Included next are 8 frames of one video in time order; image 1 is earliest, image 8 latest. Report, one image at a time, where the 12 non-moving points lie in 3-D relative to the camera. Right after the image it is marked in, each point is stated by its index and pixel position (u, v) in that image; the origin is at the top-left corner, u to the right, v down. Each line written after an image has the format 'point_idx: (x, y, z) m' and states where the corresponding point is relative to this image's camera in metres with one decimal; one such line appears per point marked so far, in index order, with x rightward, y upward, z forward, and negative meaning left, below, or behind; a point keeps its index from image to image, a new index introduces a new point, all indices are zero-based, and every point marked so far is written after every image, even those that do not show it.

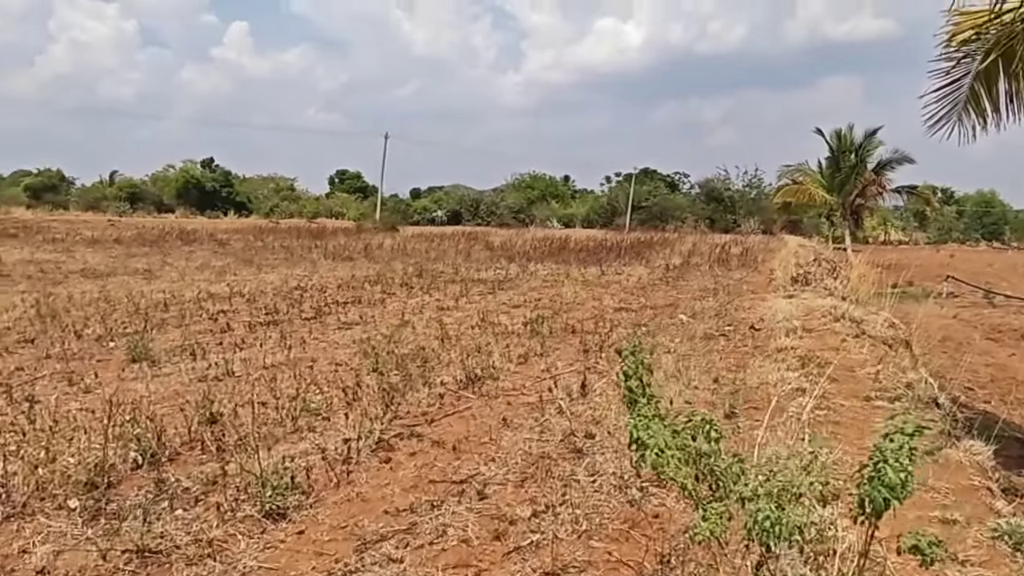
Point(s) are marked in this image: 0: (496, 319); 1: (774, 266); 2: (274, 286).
0: (-0.2, -0.4, +9.8) m
1: (+6.1, +0.5, +17.8) m
2: (-4.3, 0.0, +14.0) m
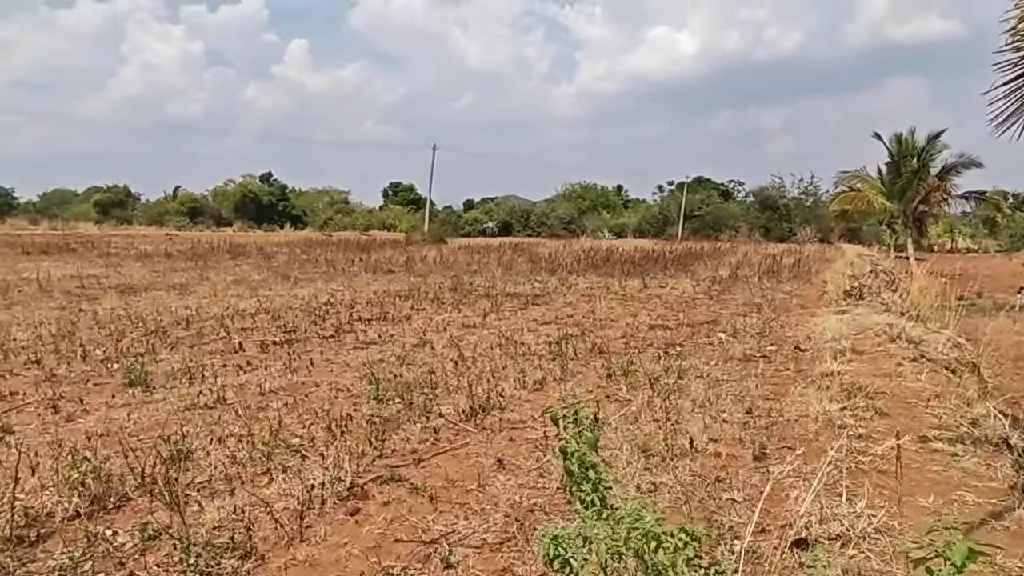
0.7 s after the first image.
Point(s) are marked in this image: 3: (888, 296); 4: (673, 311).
0: (+0.1, -0.6, +9.2) m
1: (+6.9, +0.2, +16.8) m
2: (-3.7, -0.2, +13.7) m
3: (+6.2, -0.1, +12.6) m
4: (+2.5, -0.4, +11.9) m
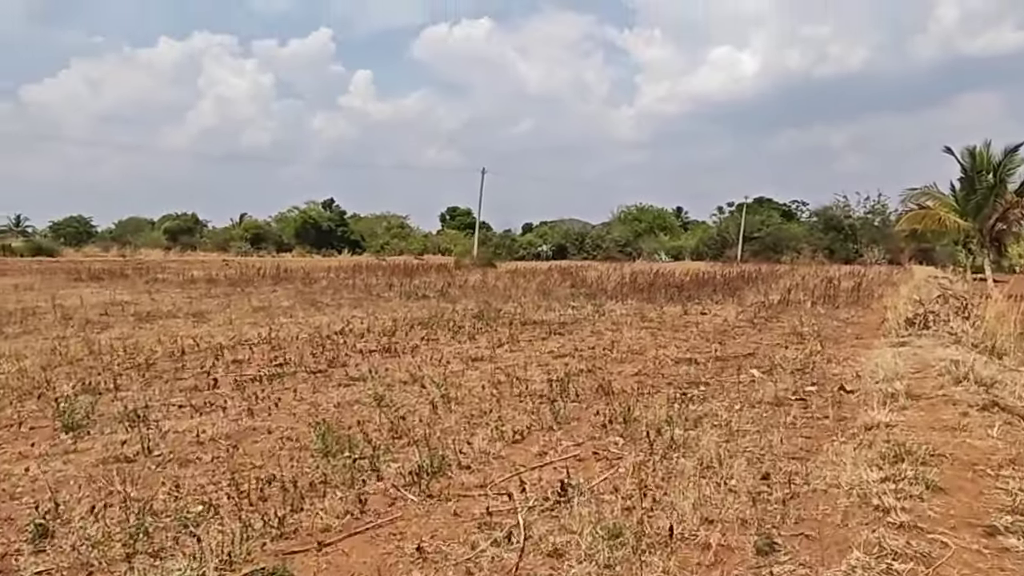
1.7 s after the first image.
0: (+0.1, -0.9, +8.2) m
1: (+7.5, -0.3, +15.3) m
2: (-3.3, -0.7, +13.0) m
3: (+6.5, -0.5, +11.1) m
4: (+2.7, -0.8, +10.7) m
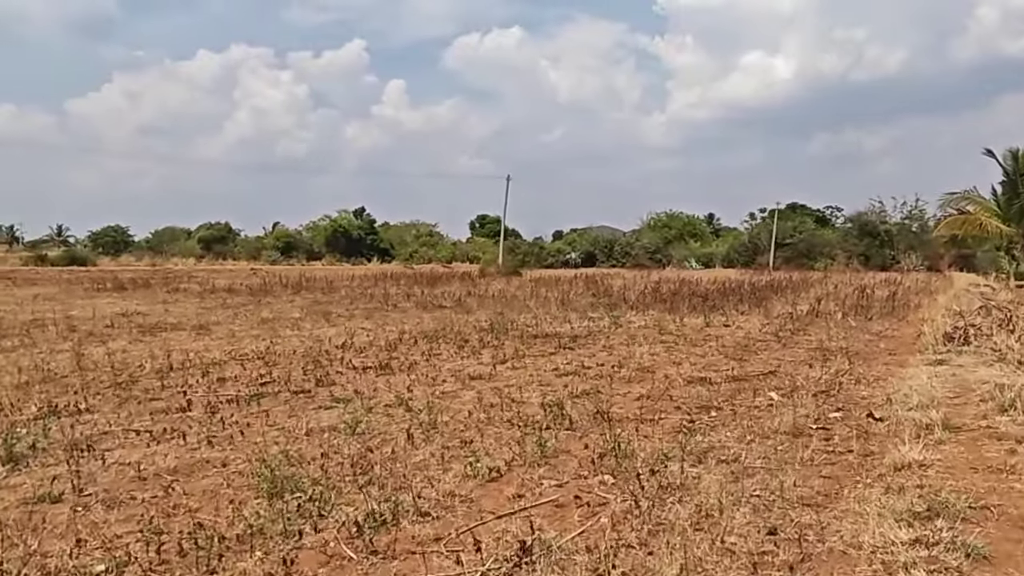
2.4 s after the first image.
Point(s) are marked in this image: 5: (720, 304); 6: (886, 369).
0: (+0.1, -1.1, +7.5) m
1: (+7.8, -0.5, +14.3) m
2: (-3.2, -0.9, +12.5) m
3: (+6.5, -0.7, +10.2) m
4: (+2.8, -0.9, +9.9) m
5: (+5.1, -0.4, +18.7) m
6: (+4.3, -0.9, +8.7) m
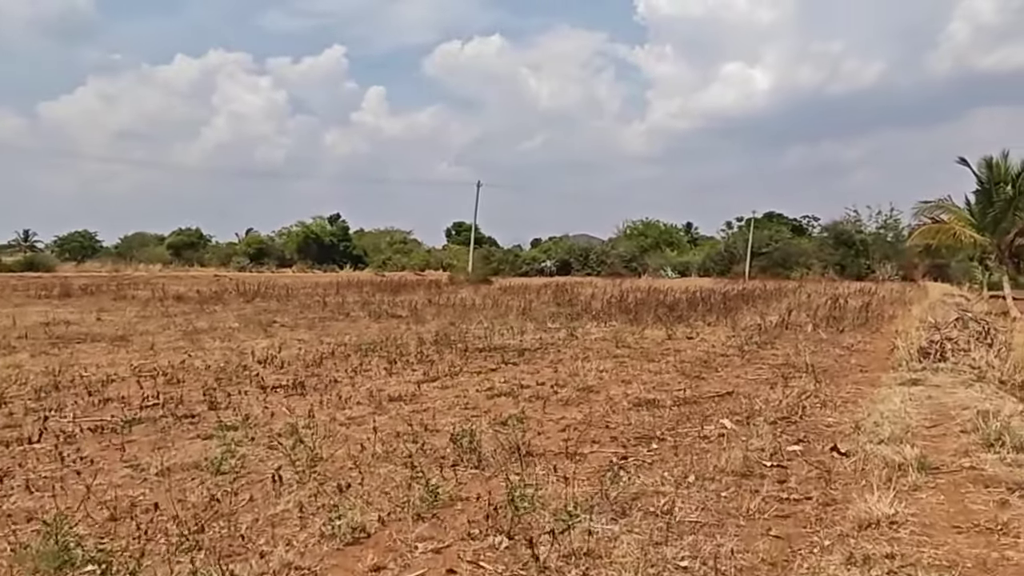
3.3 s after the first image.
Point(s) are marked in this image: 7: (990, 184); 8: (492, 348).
0: (-0.7, -1.2, +6.5) m
1: (+6.8, -0.7, +13.5) m
2: (-4.0, -1.0, +11.3) m
3: (+5.7, -0.8, +9.3) m
4: (+2.0, -1.0, +8.9) m
5: (+4.1, -0.6, +17.8) m
6: (+3.5, -1.0, +7.8) m
7: (+12.5, +2.7, +20.0) m
8: (-0.3, -0.9, +12.0) m
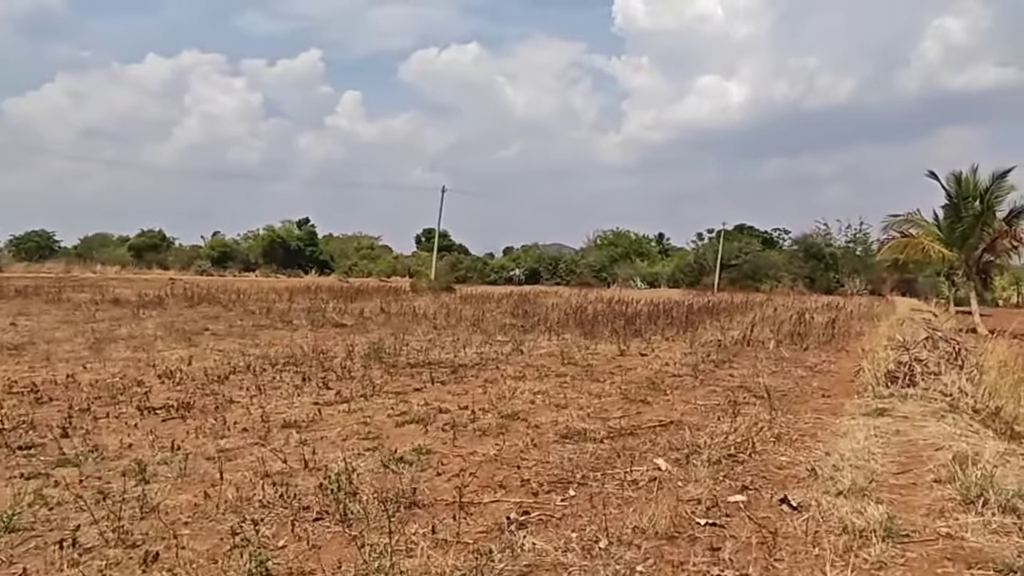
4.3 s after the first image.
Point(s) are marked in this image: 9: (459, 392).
0: (-1.4, -1.2, +5.4) m
1: (+5.9, -1.0, +12.7) m
2: (-4.9, -1.1, +10.2) m
3: (+4.9, -1.0, +8.5) m
4: (+1.2, -1.2, +8.0) m
5: (+2.9, -0.9, +16.9) m
6: (+2.7, -1.2, +6.9) m
7: (+11.3, +2.3, +19.4) m
8: (-1.2, -1.1, +10.9) m
9: (-0.6, -1.2, +8.6) m
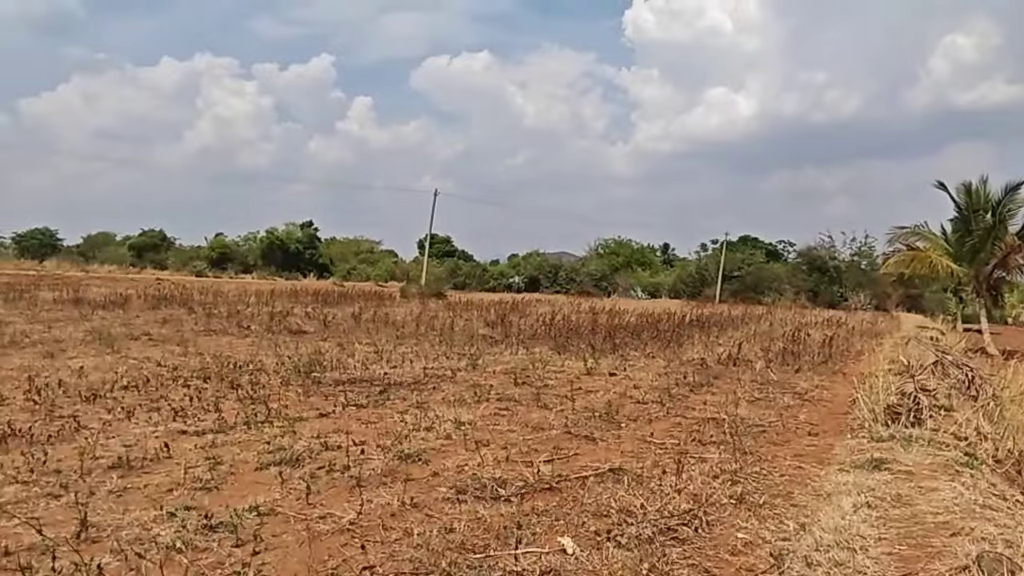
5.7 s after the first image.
0: (-2.1, -1.2, +4.0) m
1: (+5.2, -1.2, +11.2) m
2: (-5.6, -1.1, +8.7) m
3: (+4.2, -1.2, +7.0) m
4: (+0.4, -1.3, +6.5) m
5: (+2.3, -1.1, +15.4) m
6: (+2.0, -1.3, +5.4) m
7: (+10.8, +1.9, +17.9) m
8: (-1.9, -1.1, +9.5) m
9: (-1.3, -1.2, +7.1) m
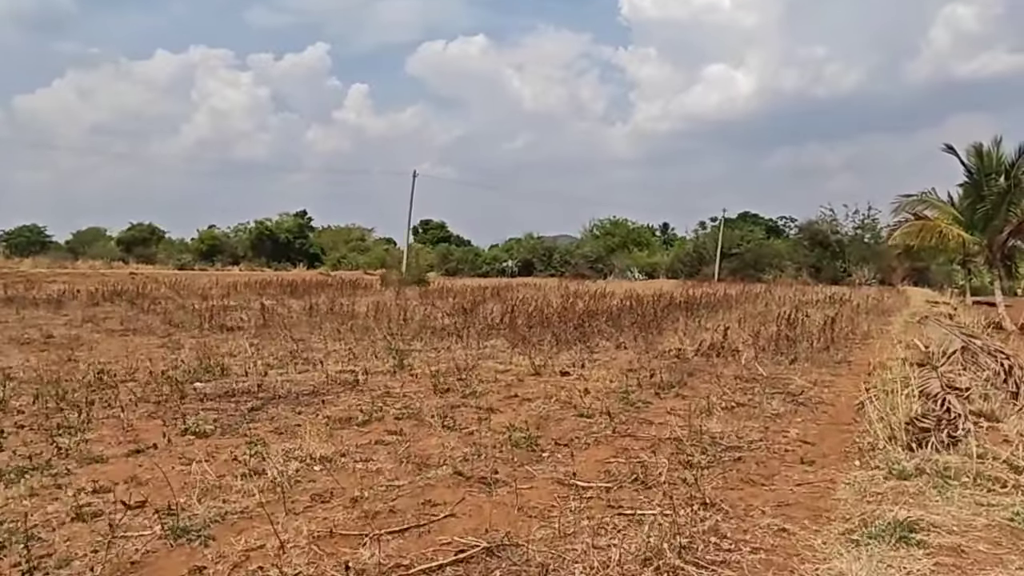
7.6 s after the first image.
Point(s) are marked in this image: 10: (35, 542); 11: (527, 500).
0: (-3.0, -1.2, +2.0) m
1: (+4.4, -0.8, +9.2) m
2: (-6.4, -1.1, +6.8) m
3: (+3.3, -1.0, +5.0) m
4: (-0.4, -1.1, +4.5) m
5: (+1.5, -0.8, +13.5) m
6: (+1.2, -1.2, +3.5) m
7: (+9.9, +2.5, +15.8) m
8: (-2.8, -1.0, +7.5) m
9: (-2.1, -1.1, +5.1) m
10: (-2.2, -1.2, +3.7) m
11: (+0.1, -1.1, +4.4) m
